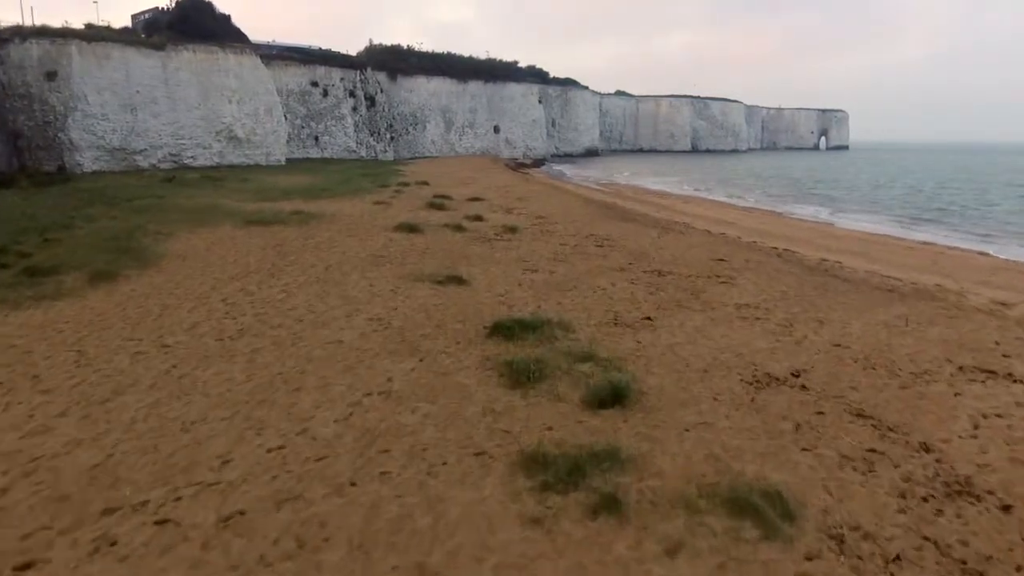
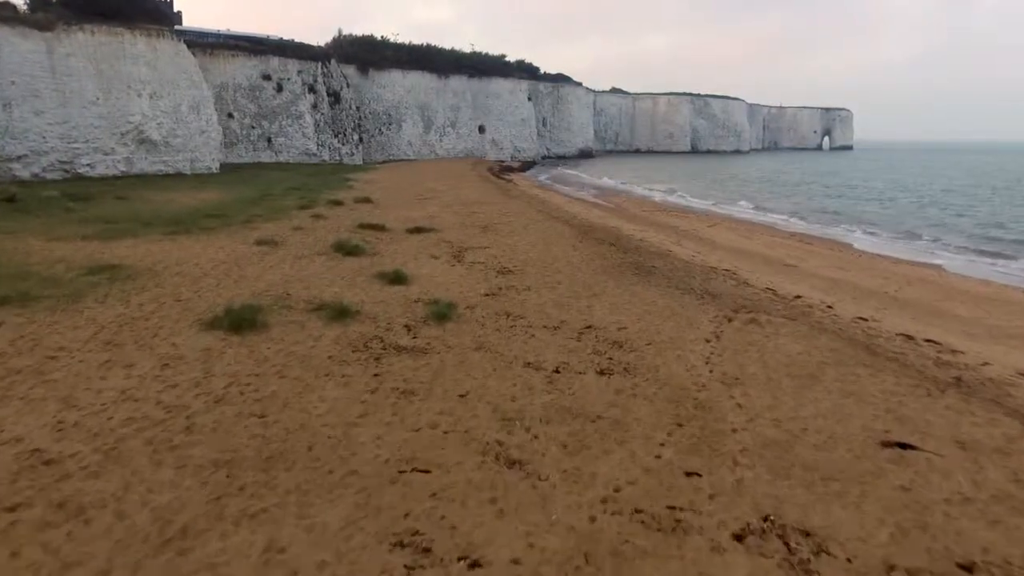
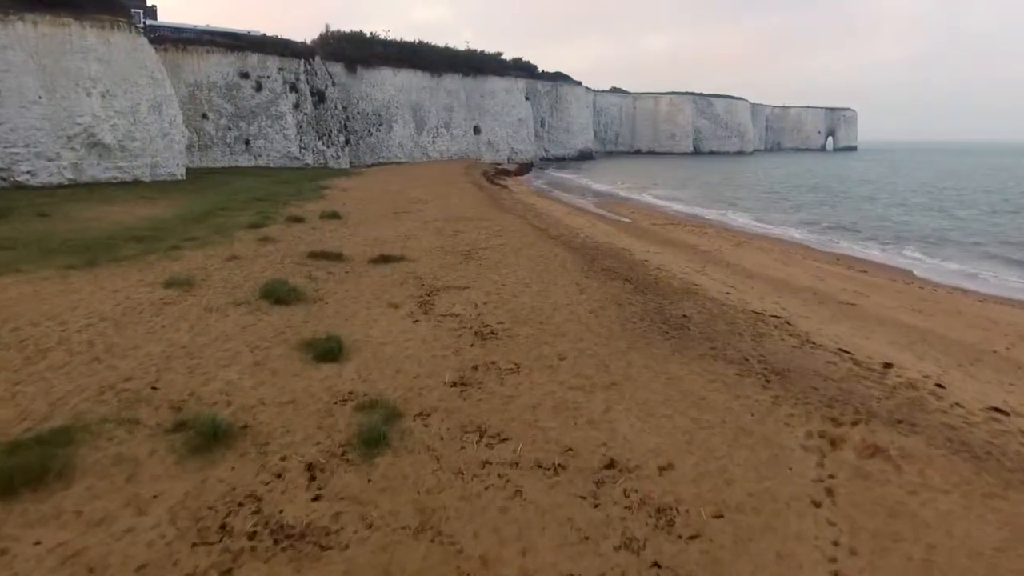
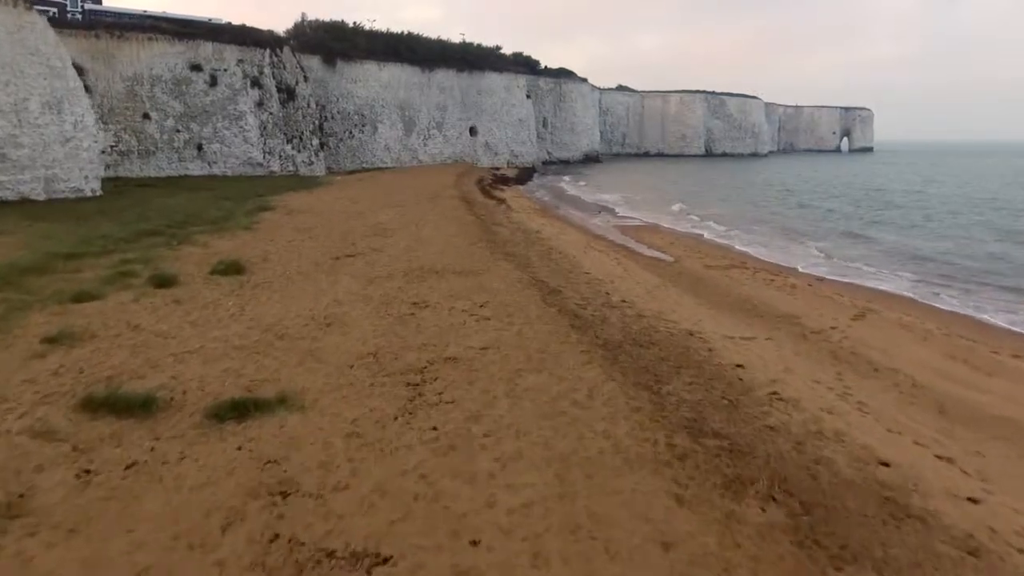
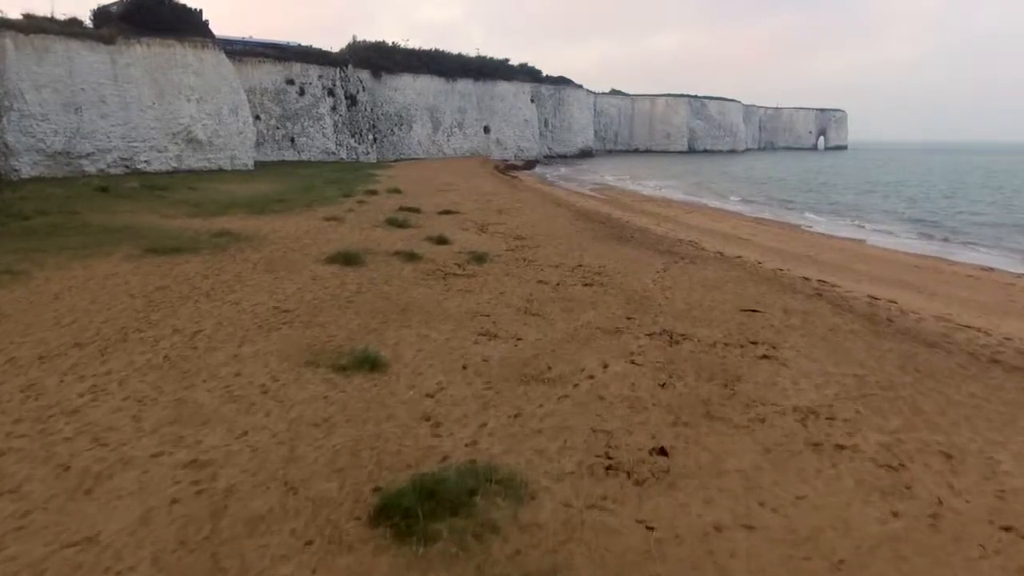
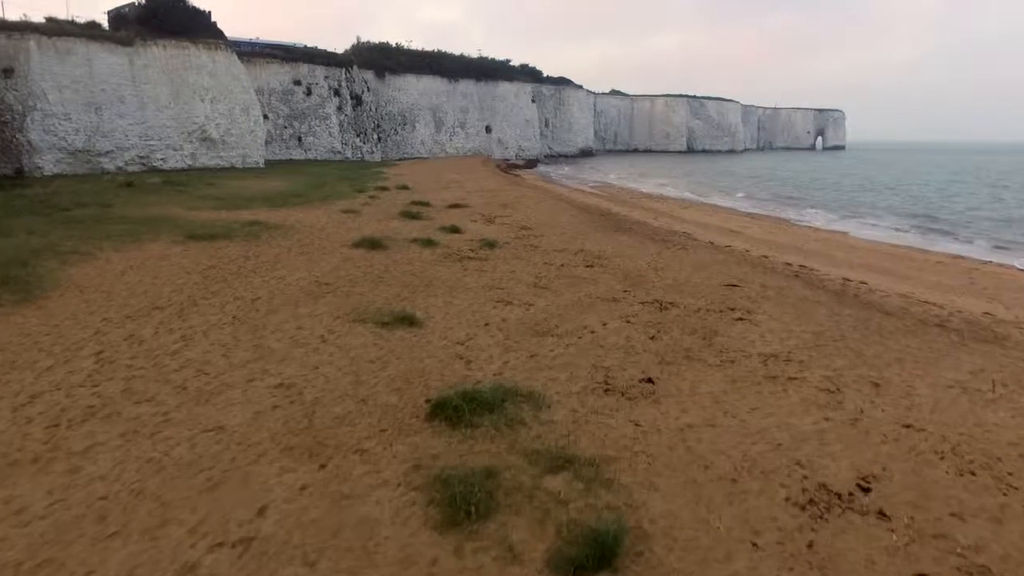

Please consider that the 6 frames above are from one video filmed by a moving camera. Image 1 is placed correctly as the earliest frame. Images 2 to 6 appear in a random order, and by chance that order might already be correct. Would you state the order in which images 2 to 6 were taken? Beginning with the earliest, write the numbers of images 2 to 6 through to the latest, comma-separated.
6, 5, 2, 3, 4
